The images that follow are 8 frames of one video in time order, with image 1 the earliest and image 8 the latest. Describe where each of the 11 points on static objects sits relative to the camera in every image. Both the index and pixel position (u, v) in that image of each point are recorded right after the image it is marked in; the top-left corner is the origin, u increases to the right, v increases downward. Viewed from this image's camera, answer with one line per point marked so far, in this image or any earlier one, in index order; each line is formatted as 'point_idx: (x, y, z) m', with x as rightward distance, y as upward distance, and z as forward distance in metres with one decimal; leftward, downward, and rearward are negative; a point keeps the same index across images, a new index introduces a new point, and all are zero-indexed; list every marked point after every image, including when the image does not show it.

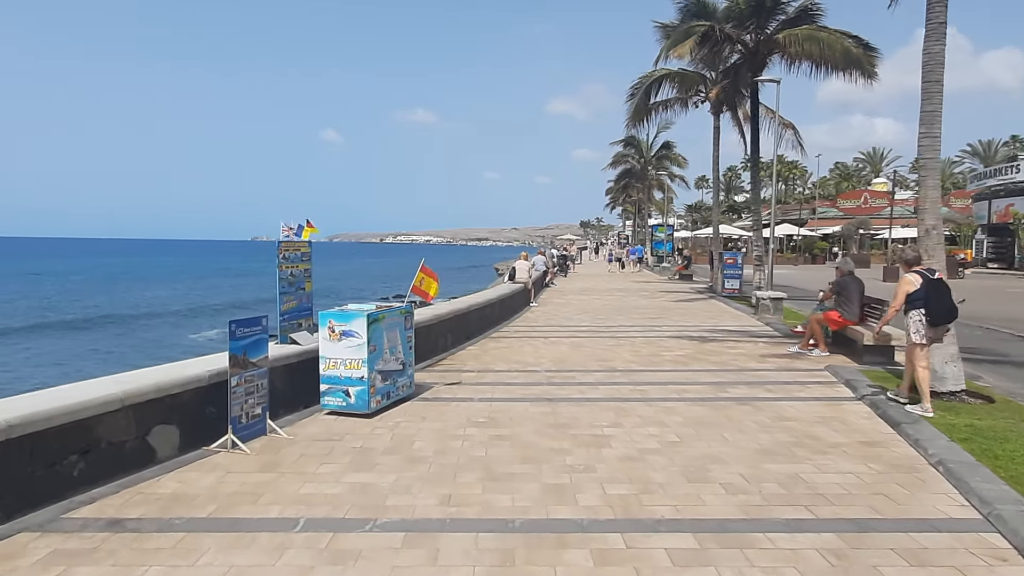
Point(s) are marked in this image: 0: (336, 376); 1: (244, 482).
0: (-1.8, -0.9, +7.1) m
1: (-2.0, -1.5, +5.1) m
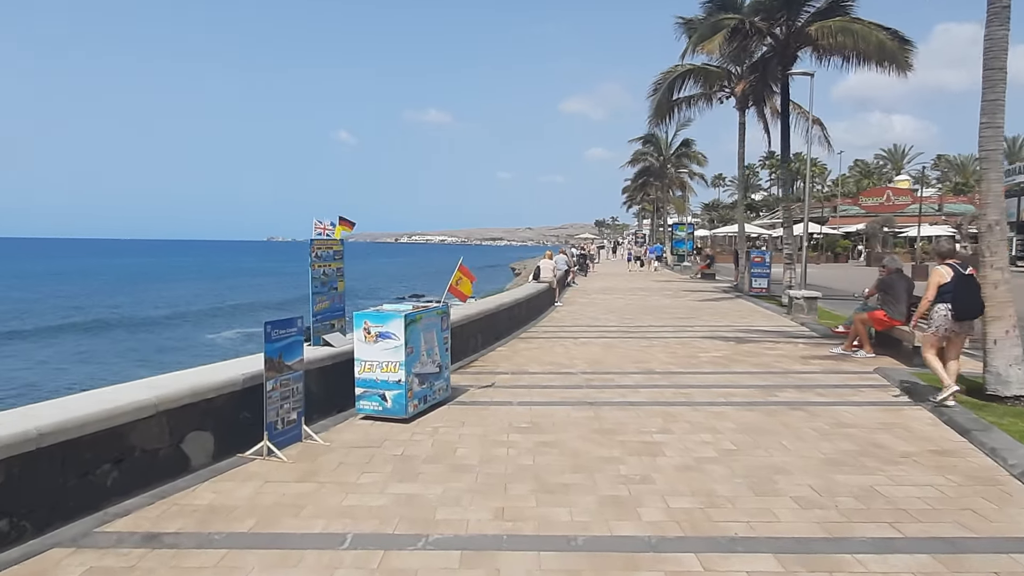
0: (-1.4, -0.9, +6.8) m
1: (-1.6, -1.5, +4.9) m
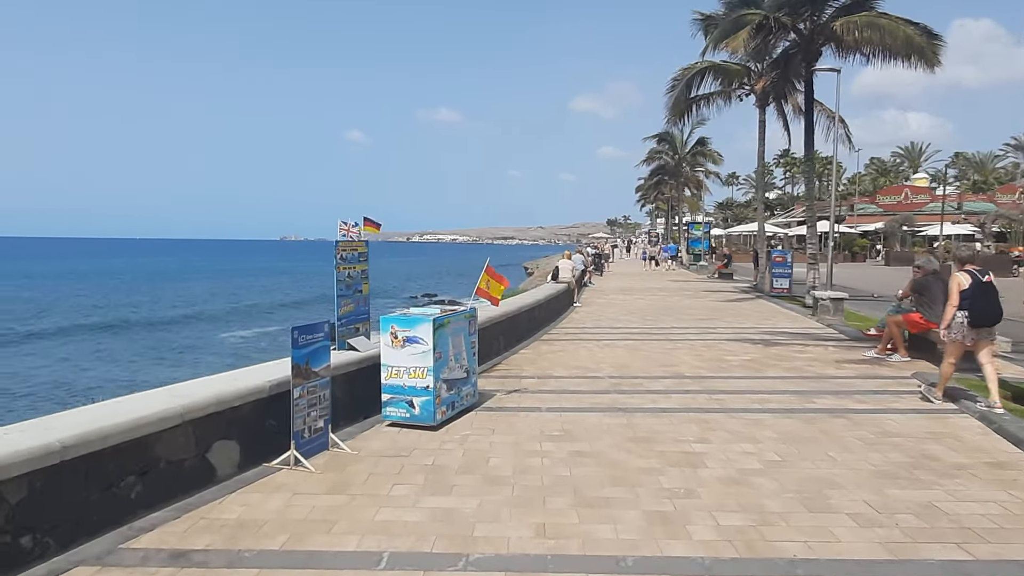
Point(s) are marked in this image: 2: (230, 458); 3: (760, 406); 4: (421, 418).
0: (-1.1, -0.9, +6.6) m
1: (-1.4, -1.5, +4.7) m
2: (-2.2, -1.3, +5.2) m
3: (+2.8, -1.3, +7.5) m
4: (-0.9, -1.3, +6.5) m
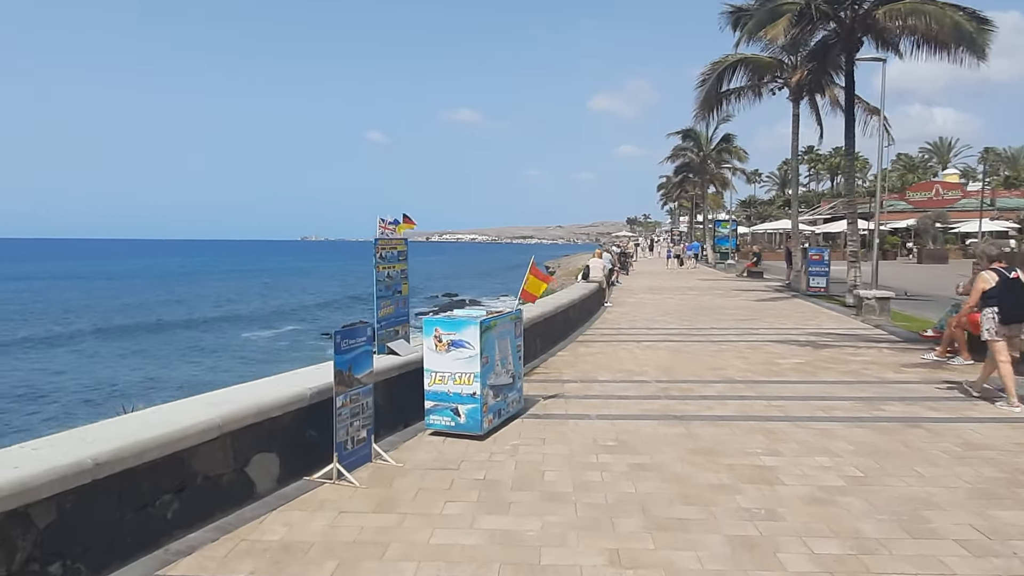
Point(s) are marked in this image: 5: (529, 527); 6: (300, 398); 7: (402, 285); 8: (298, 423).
0: (-0.6, -1.0, +6.2) m
1: (-0.9, -1.5, +4.3) m
2: (-1.7, -1.3, +4.9) m
3: (+3.3, -1.3, +7.1) m
4: (-0.4, -1.3, +6.1) m
5: (+0.1, -1.5, +4.3) m
6: (-1.6, -0.8, +5.1) m
7: (-1.1, 0.0, +7.0) m
8: (-1.6, -1.0, +5.1) m
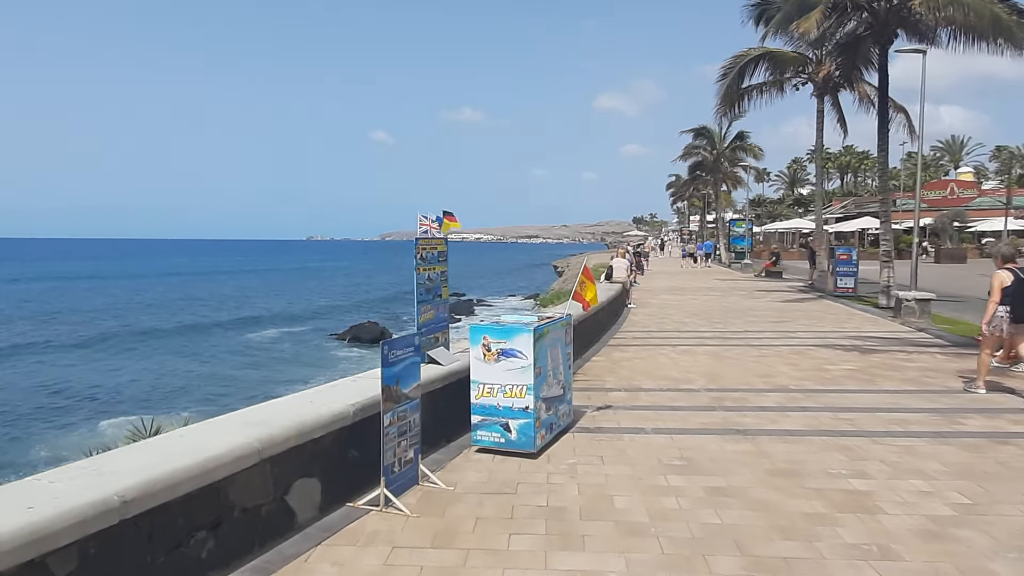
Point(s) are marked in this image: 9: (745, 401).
0: (-0.2, -1.0, +5.7) m
1: (-0.5, -1.6, +3.8) m
2: (-1.3, -1.4, +4.3) m
3: (+3.7, -1.3, +6.5) m
4: (+0.1, -1.3, +5.6) m
5: (+0.6, -1.6, +3.8) m
6: (-1.1, -0.9, +4.5) m
7: (-0.7, 0.0, +6.4) m
8: (-1.2, -1.1, +4.6) m
9: (+2.6, -1.3, +7.6) m
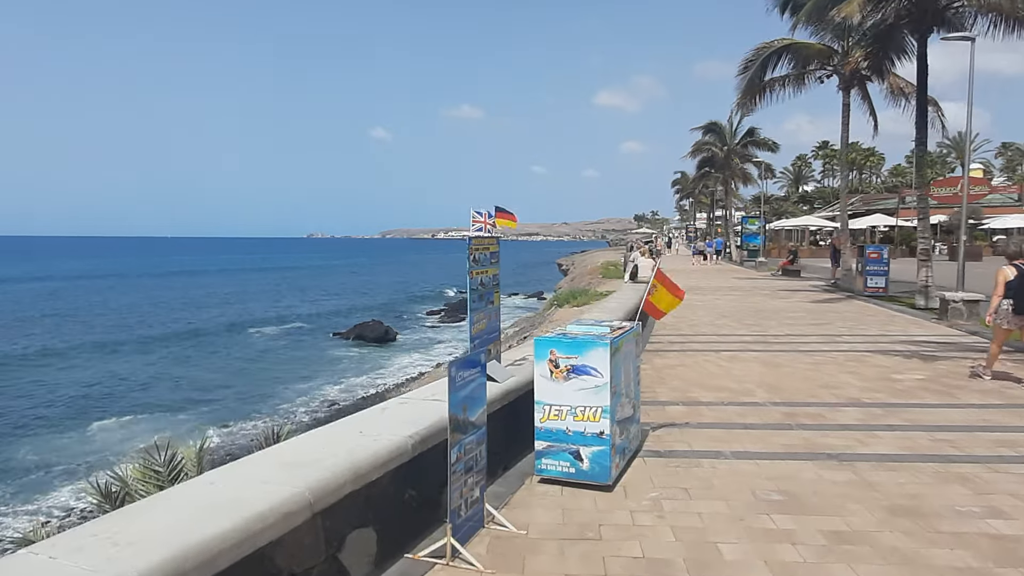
0: (+0.3, -1.0, +4.9) m
1: (0.0, -1.6, +3.0) m
2: (-0.8, -1.4, +3.6) m
3: (+4.2, -1.4, +5.7) m
4: (+0.6, -1.3, +4.9) m
5: (+1.1, -1.6, +3.0) m
6: (-0.6, -0.9, +3.8) m
7: (-0.2, -0.1, +5.7) m
8: (-0.6, -1.1, +3.8) m
9: (+3.1, -1.3, +6.9) m
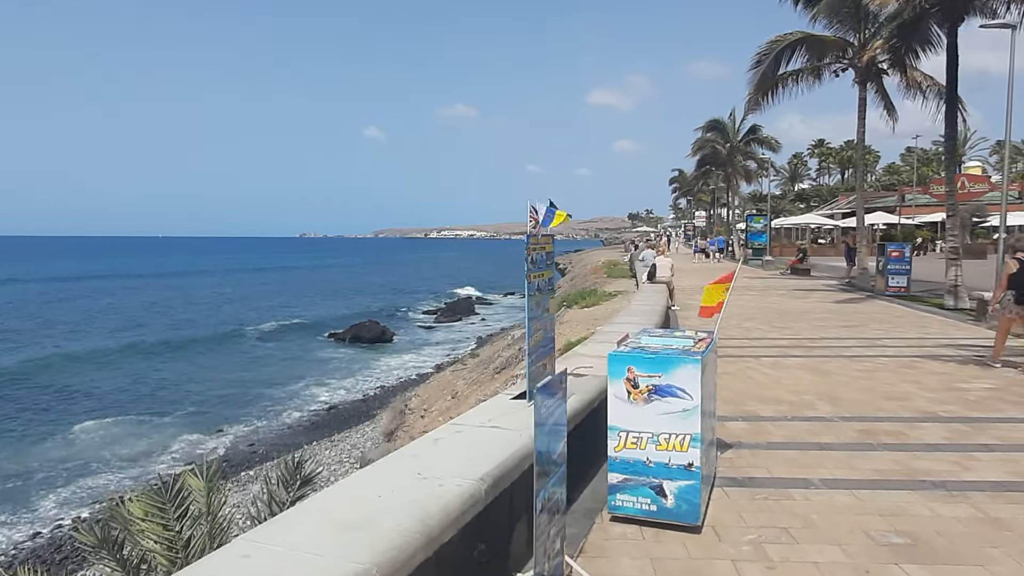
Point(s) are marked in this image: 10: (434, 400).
0: (+0.8, -1.1, +4.2) m
1: (+0.5, -1.7, +2.3) m
2: (-0.3, -1.5, +2.9) m
3: (+4.7, -1.4, +5.1) m
4: (+1.0, -1.4, +4.1) m
5: (+1.5, -1.6, +2.3) m
6: (-0.2, -1.0, +3.1) m
7: (+0.3, -0.1, +5.0) m
8: (-0.2, -1.2, +3.1) m
9: (+3.5, -1.3, +6.2) m
10: (-2.3, -3.2, +19.6) m
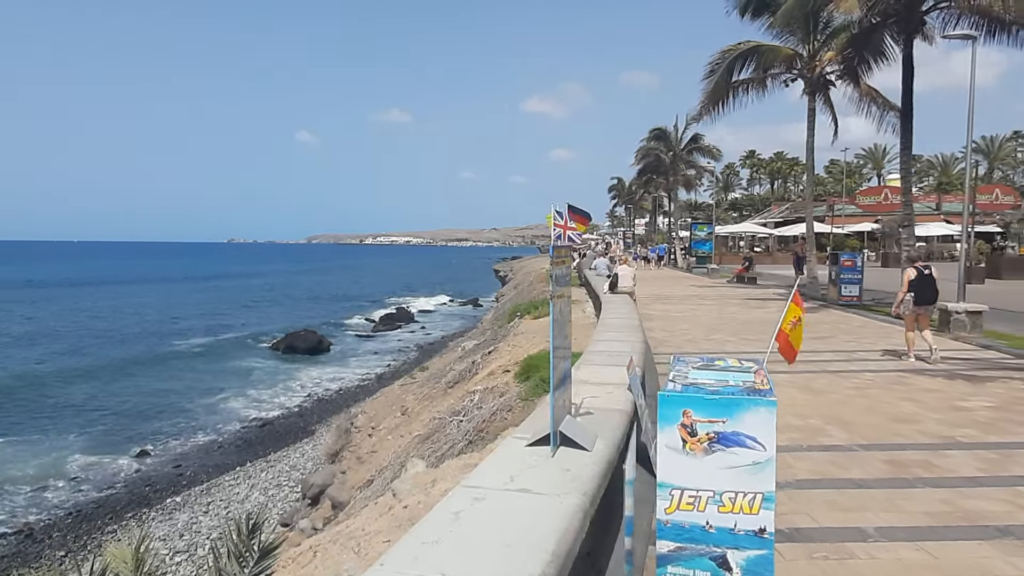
0: (+0.9, -1.2, +3.4) m
1: (+0.8, -1.8, +1.5) m
2: (-0.1, -1.6, +2.0) m
3: (+4.7, -1.5, +4.6) m
4: (+1.2, -1.5, +3.4) m
5: (+1.8, -1.8, +1.6) m
6: (+0.1, -1.1, +2.2) m
7: (+0.3, -0.2, +4.1) m
8: (0.0, -1.3, +2.2) m
9: (+3.5, -1.5, +5.6) m
10: (-3.5, -3.5, +18.5) m
